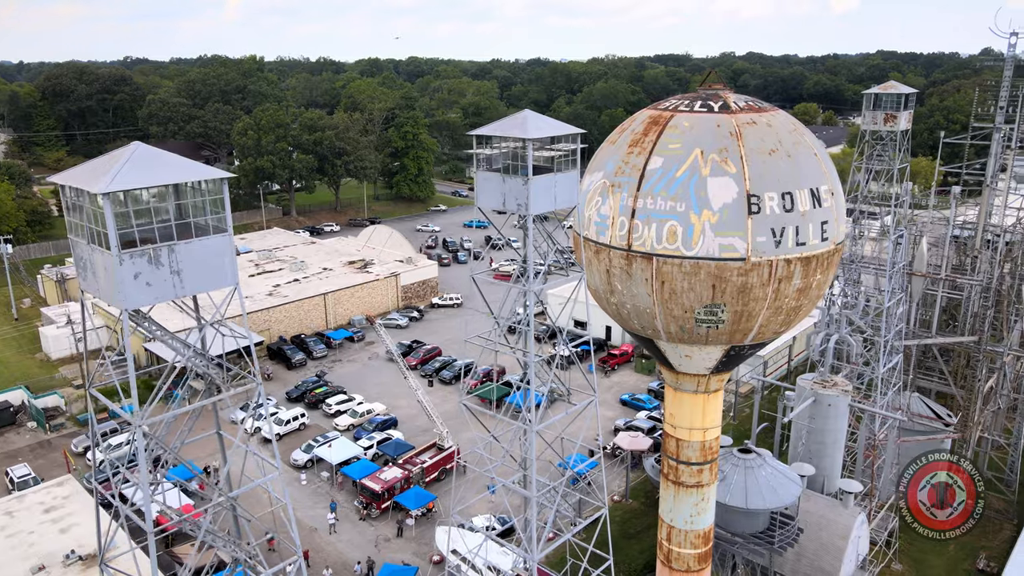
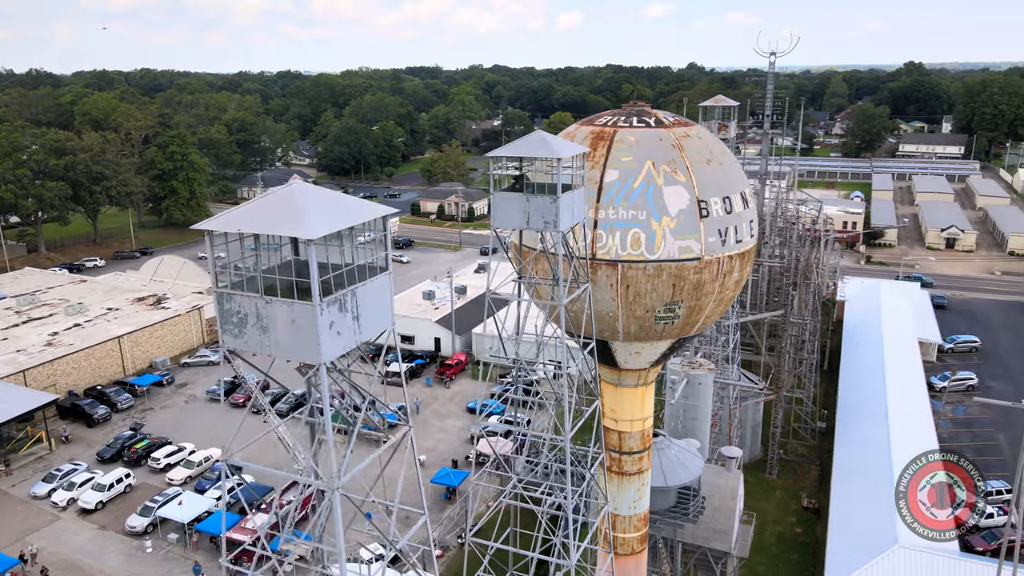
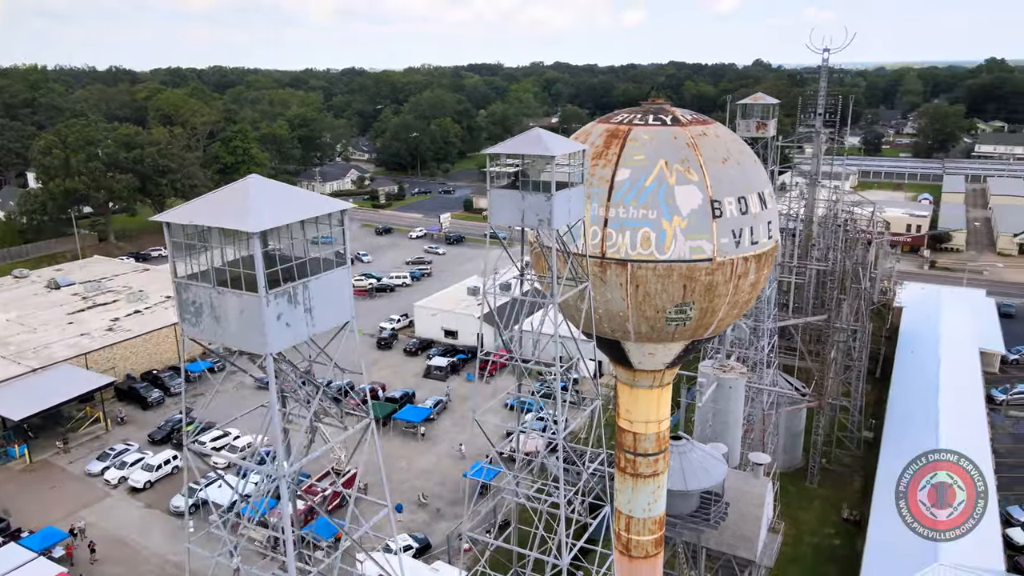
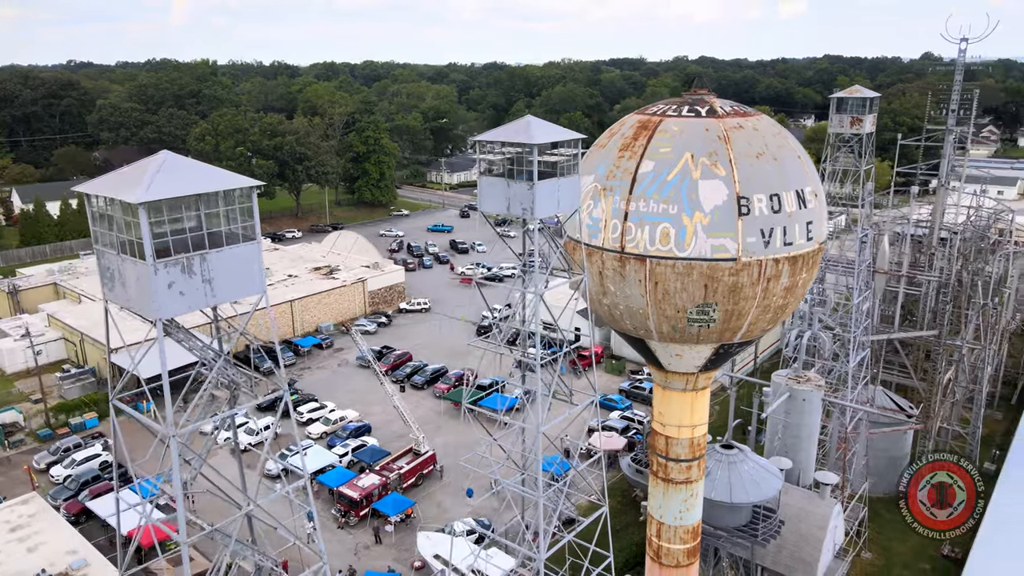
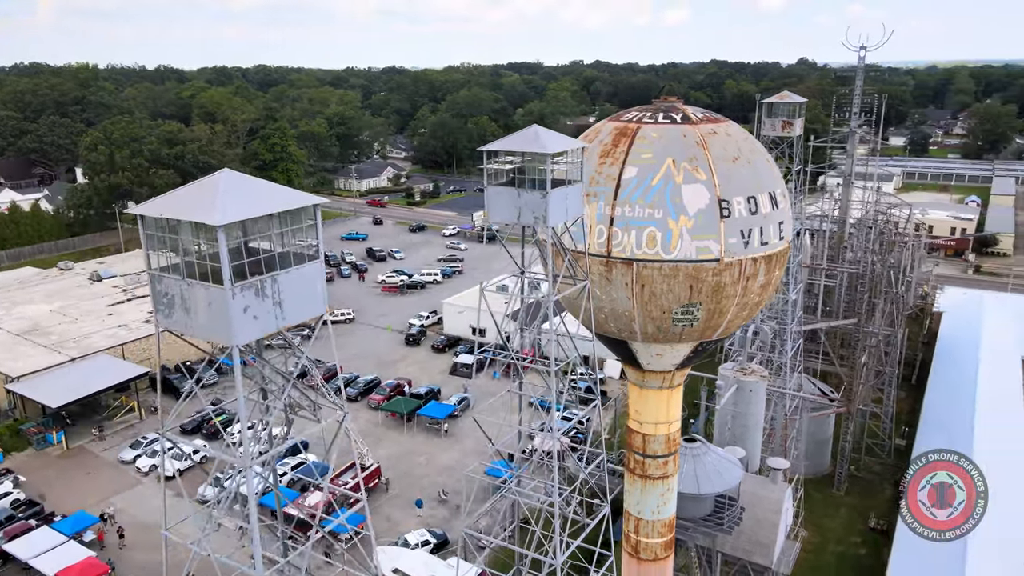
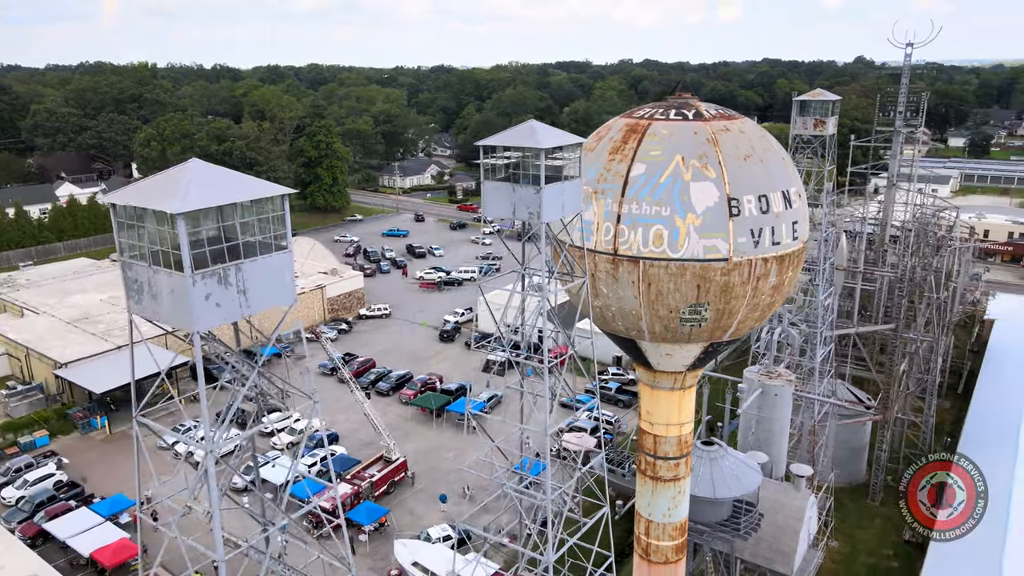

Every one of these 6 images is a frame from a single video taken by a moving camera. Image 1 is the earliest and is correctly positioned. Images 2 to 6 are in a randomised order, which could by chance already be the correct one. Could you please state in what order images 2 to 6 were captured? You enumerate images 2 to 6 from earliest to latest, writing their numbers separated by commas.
4, 6, 5, 3, 2
